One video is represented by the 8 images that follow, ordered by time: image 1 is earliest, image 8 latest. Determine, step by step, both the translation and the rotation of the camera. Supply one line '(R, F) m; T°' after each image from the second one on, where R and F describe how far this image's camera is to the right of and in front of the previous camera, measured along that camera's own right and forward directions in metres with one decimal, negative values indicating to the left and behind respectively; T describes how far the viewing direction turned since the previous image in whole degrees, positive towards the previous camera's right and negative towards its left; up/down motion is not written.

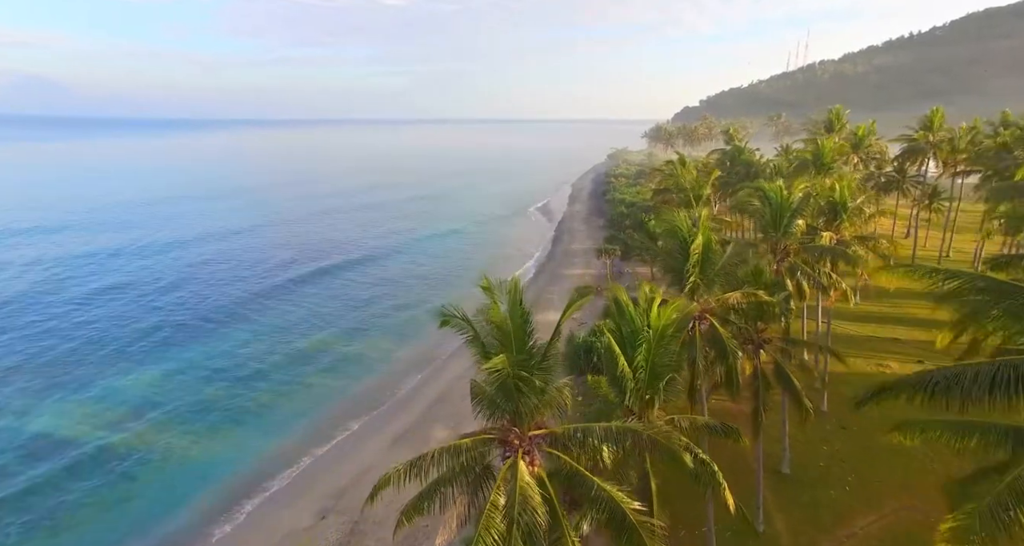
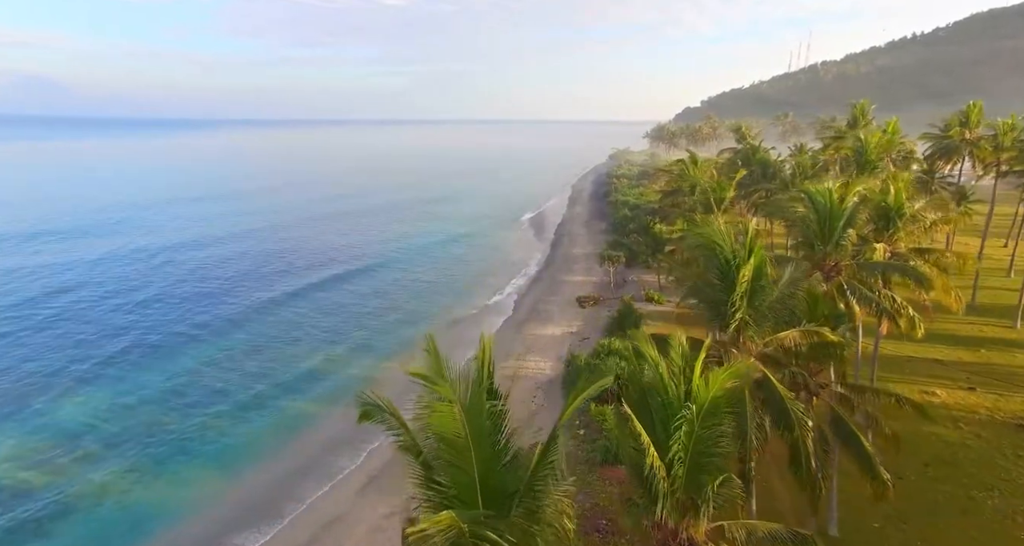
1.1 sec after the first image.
(+0.3, +3.5) m; 0°
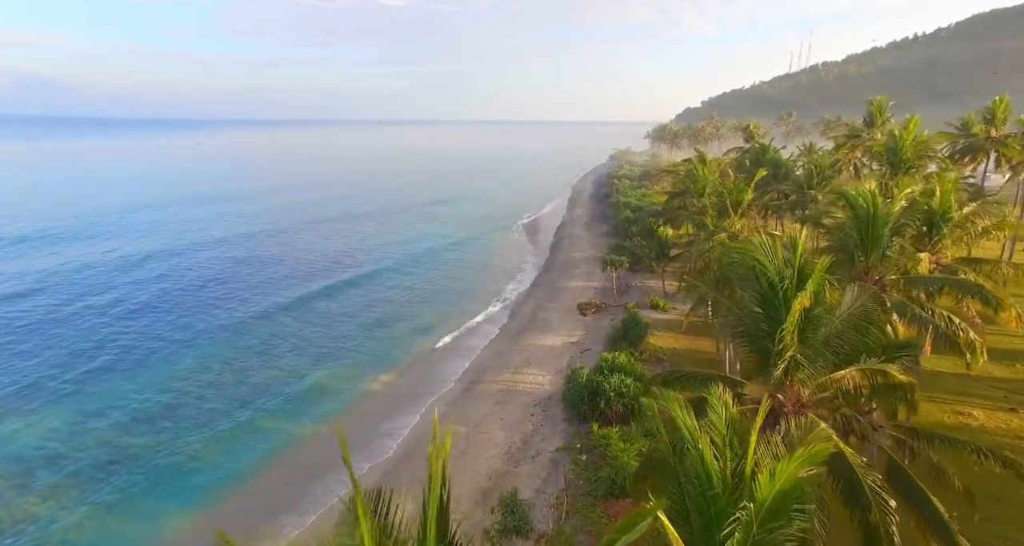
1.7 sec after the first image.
(+0.2, +2.1) m; 0°
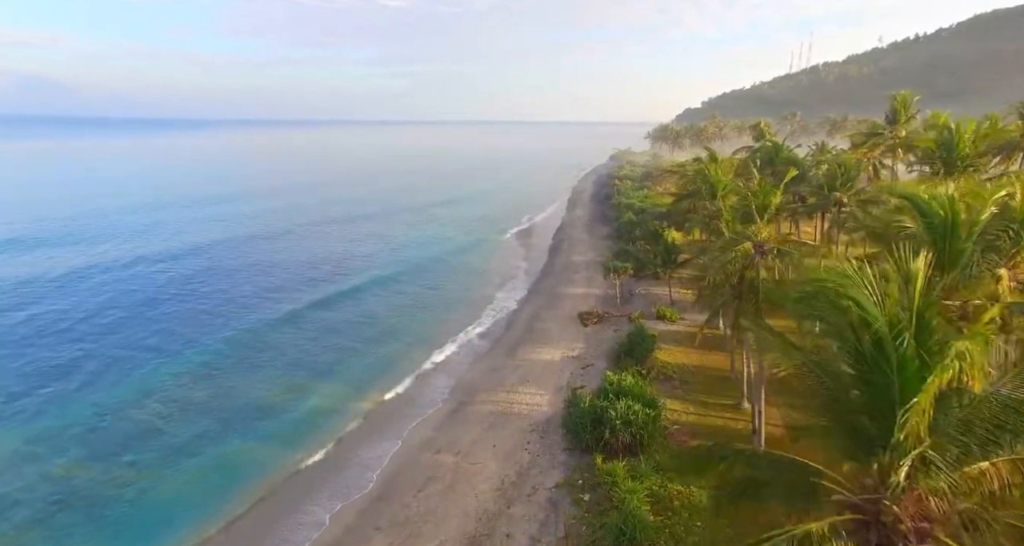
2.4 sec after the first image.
(+0.2, +2.7) m; 0°
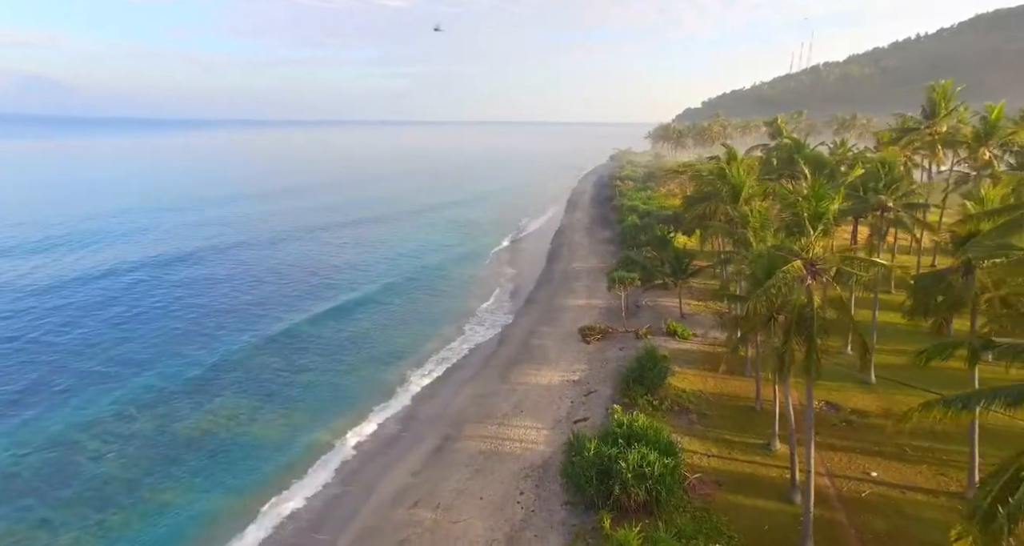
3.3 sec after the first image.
(+0.3, +3.7) m; 0°
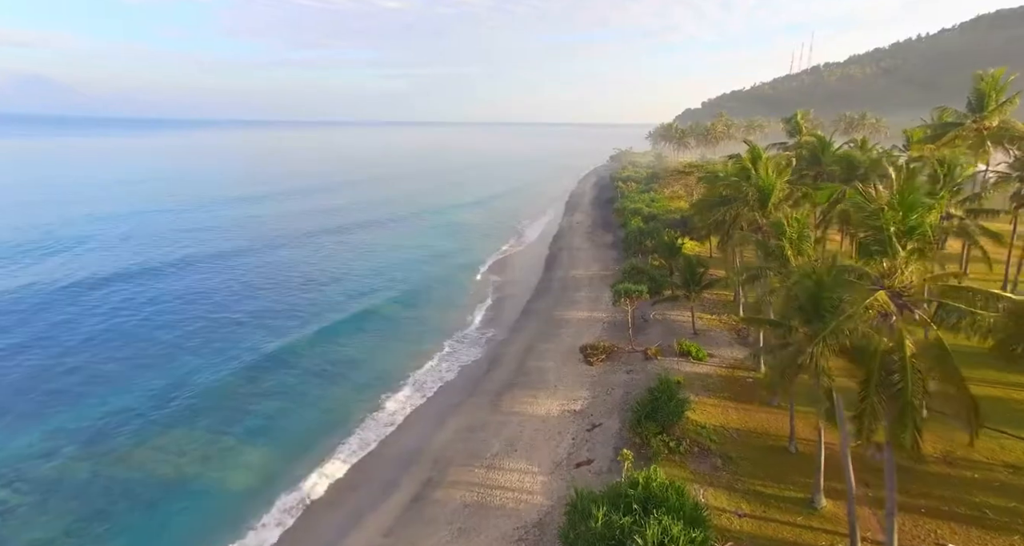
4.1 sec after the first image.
(+0.3, +3.5) m; 0°
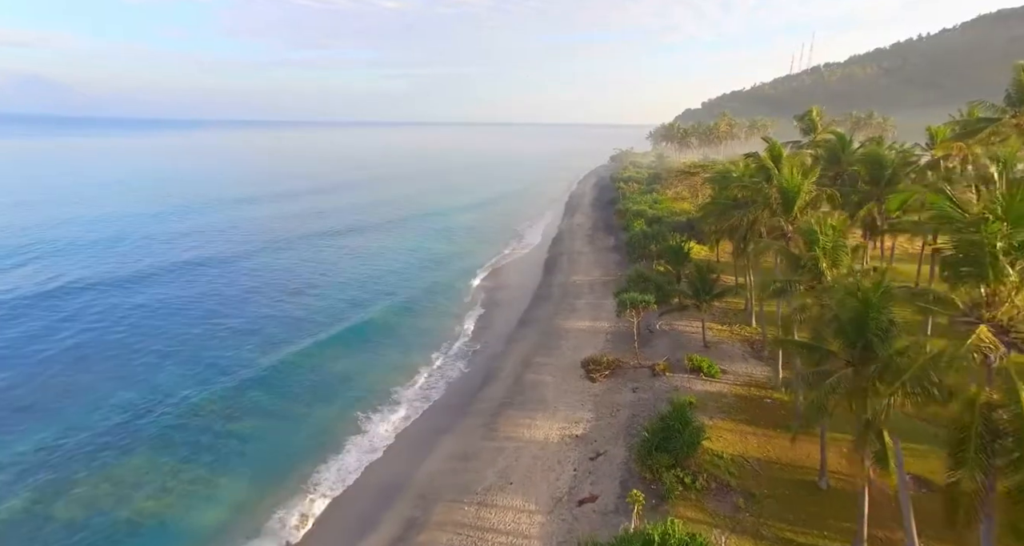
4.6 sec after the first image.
(+0.2, +2.3) m; 0°
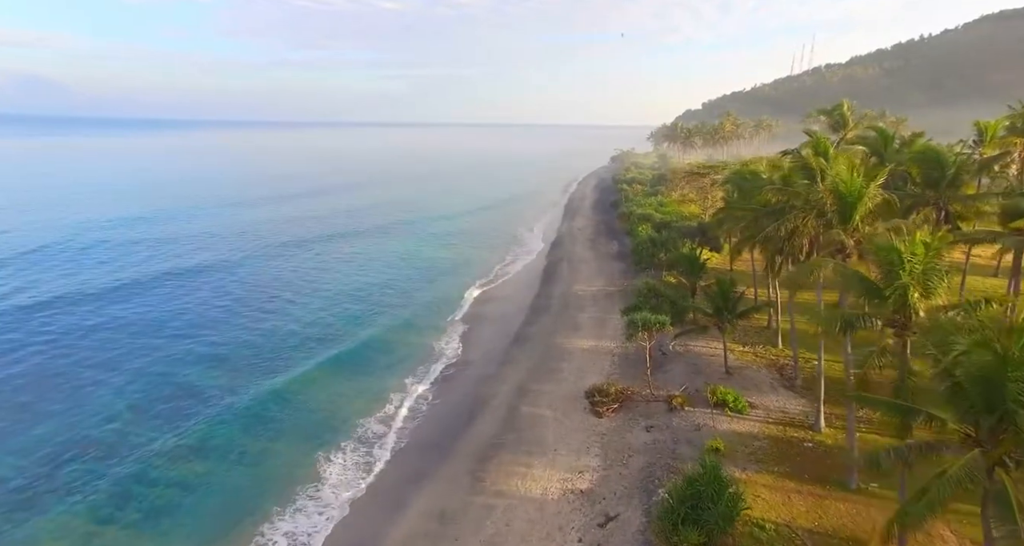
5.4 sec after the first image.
(+0.3, +3.8) m; 0°
